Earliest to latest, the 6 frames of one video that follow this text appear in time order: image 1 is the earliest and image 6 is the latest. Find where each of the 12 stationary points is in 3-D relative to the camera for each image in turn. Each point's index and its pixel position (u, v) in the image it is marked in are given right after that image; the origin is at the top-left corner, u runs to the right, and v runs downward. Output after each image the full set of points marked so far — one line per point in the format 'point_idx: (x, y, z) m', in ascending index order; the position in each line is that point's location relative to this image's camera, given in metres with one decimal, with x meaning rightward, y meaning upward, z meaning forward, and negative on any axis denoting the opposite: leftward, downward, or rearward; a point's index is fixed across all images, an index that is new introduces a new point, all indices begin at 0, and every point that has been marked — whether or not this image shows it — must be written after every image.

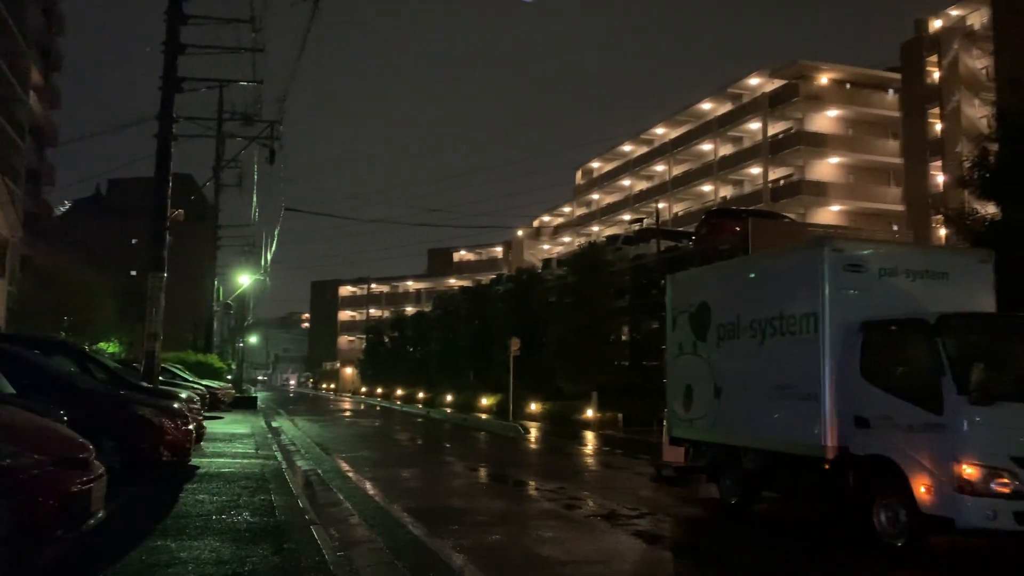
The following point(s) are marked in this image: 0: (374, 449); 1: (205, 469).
0: (-3.0, -3.5, +18.5) m
1: (-3.8, -2.3, +10.8) m
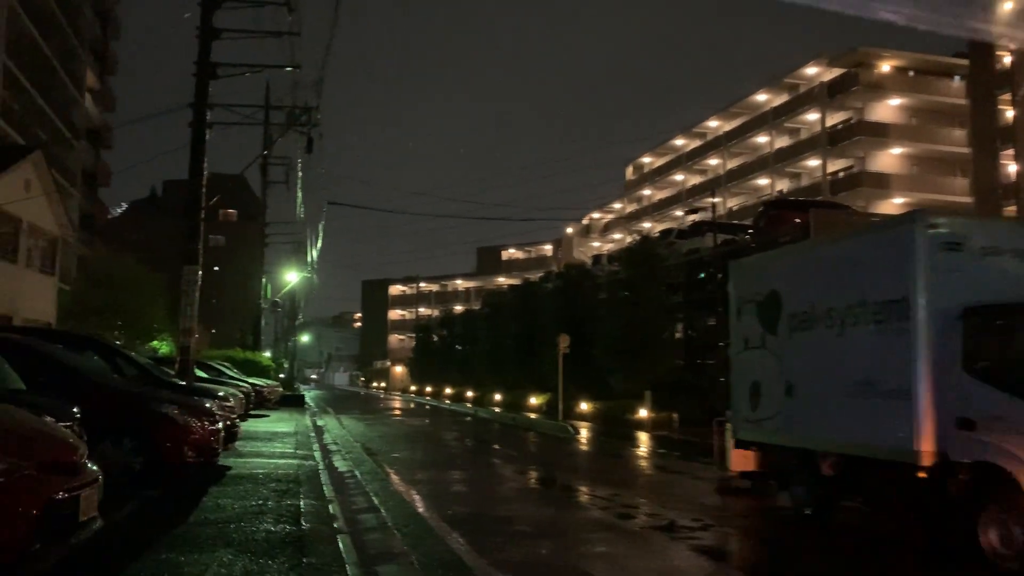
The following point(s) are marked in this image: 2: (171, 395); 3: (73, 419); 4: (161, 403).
0: (-1.9, -3.4, +17.9) m
1: (-3.3, -2.2, +10.2) m
2: (-3.9, -1.2, +9.7) m
3: (-3.7, -1.1, +7.3) m
4: (-3.5, -1.2, +8.7) m
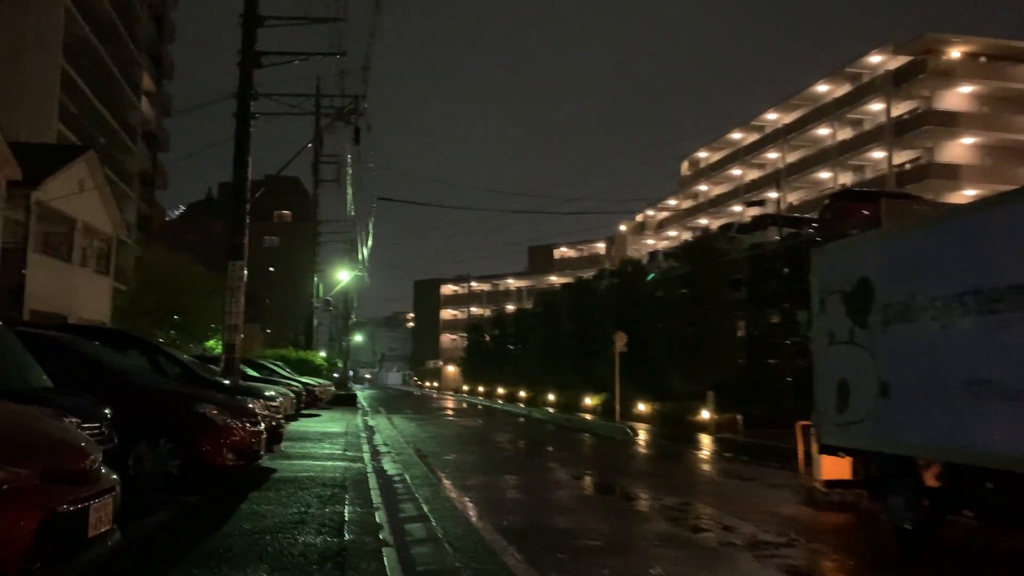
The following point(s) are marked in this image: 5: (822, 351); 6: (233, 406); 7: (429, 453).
0: (-0.8, -3.3, +17.3) m
1: (-2.6, -2.1, +9.7) m
2: (-3.2, -1.1, +9.3) m
3: (-3.3, -1.1, +6.8) m
4: (-3.0, -1.1, +8.2) m
5: (+2.9, -0.6, +8.1) m
6: (-2.8, -1.2, +8.6) m
7: (-1.5, -3.0, +15.5) m
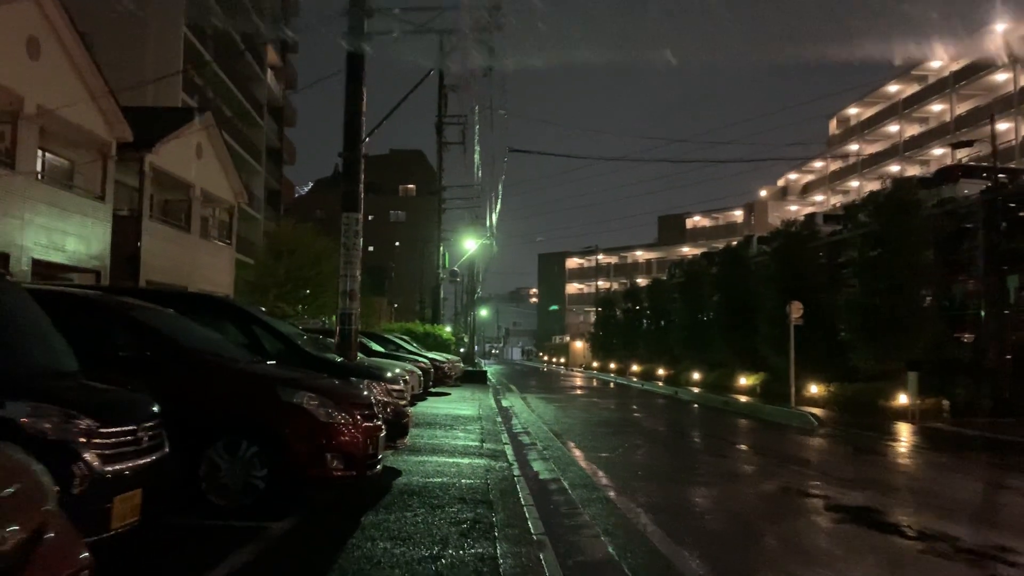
0: (+1.9, -2.6, +14.7) m
1: (-0.9, -1.7, +7.4) m
2: (-1.6, -0.7, +7.0) m
3: (-2.0, -0.7, +4.6) m
4: (-1.5, -0.7, +5.9) m
5: (+4.3, -0.2, +5.0) m
6: (-1.2, -0.8, +6.3) m
7: (+1.0, -2.4, +13.0) m
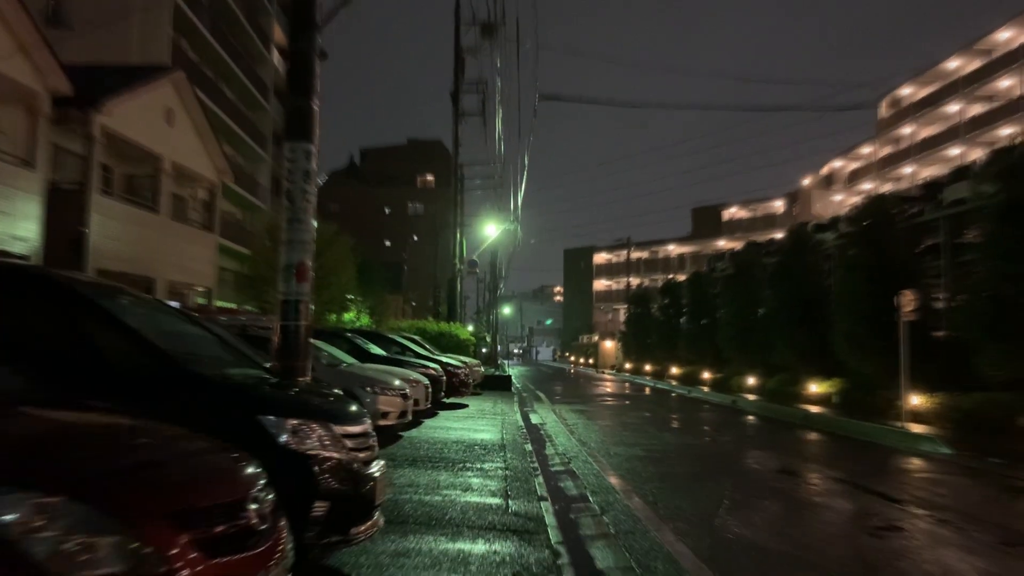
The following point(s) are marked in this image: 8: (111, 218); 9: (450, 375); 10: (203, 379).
0: (+2.4, -2.4, +10.8) m
1: (-0.7, -1.5, +3.6) m
2: (-1.4, -0.5, +3.2) m
3: (-1.8, -0.5, +0.8) m
4: (-1.3, -0.5, +2.1) m
5: (+4.5, +0.1, +1.0) m
6: (-1.0, -0.6, +2.5) m
7: (+1.4, -2.1, +9.1) m
8: (-8.0, +1.4, +17.1) m
9: (-1.3, -1.8, +18.0) m
10: (-1.7, -0.5, +4.9) m
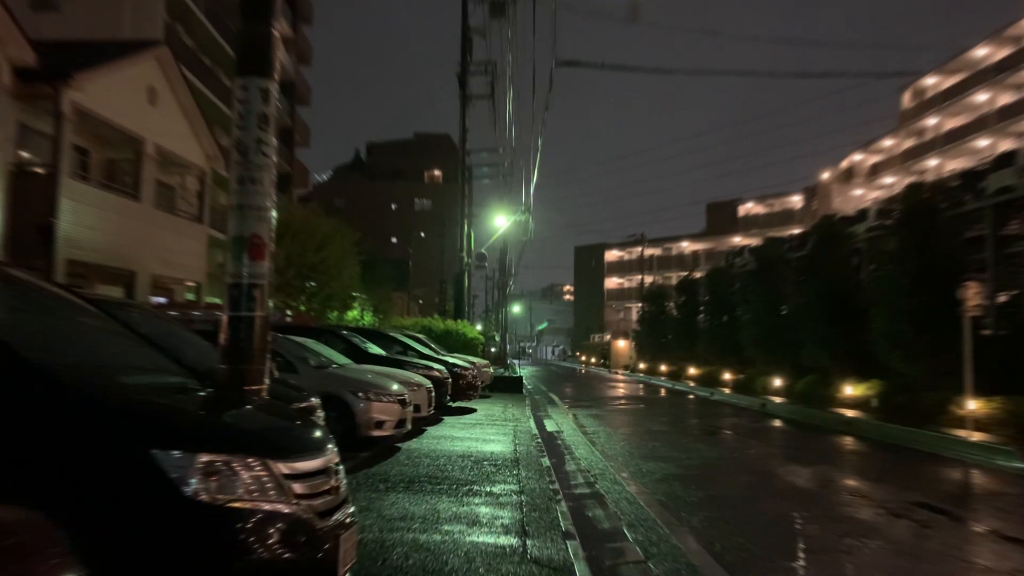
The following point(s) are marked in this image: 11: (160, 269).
0: (+2.5, -2.3, +9.2) m
1: (-0.6, -1.3, +2.0) m
2: (-1.3, -0.4, +1.7) m
3: (-1.7, -0.4, -0.7) m
4: (-1.2, -0.4, +0.6) m
5: (+4.5, +0.2, -0.6) m
6: (-1.0, -0.5, +1.0) m
7: (+1.5, -2.0, +7.6) m
8: (-7.7, +1.5, +15.6) m
9: (-1.1, -1.7, +16.4) m
10: (-1.6, -0.4, +3.4) m
11: (-7.6, +0.5, +18.6) m
